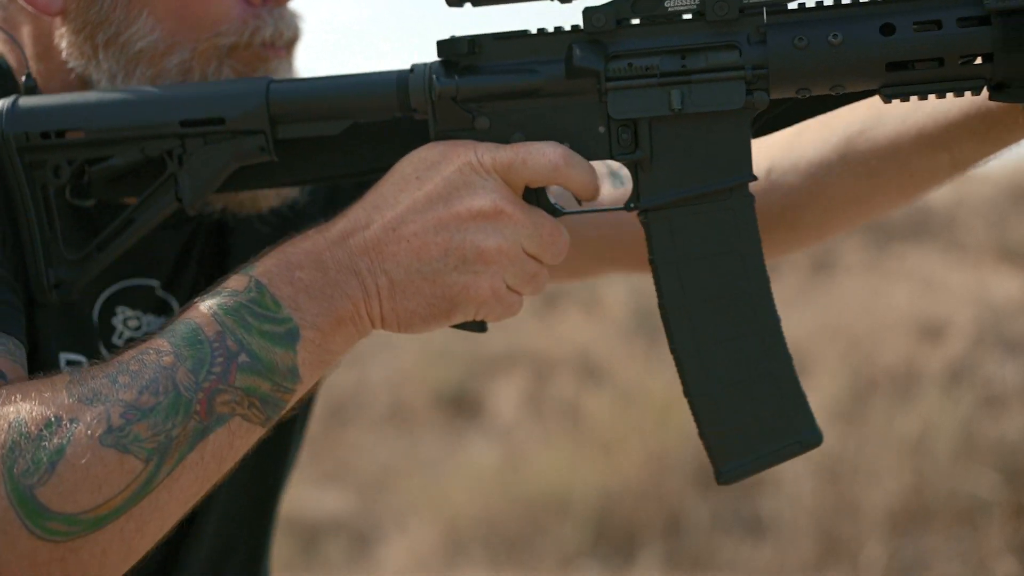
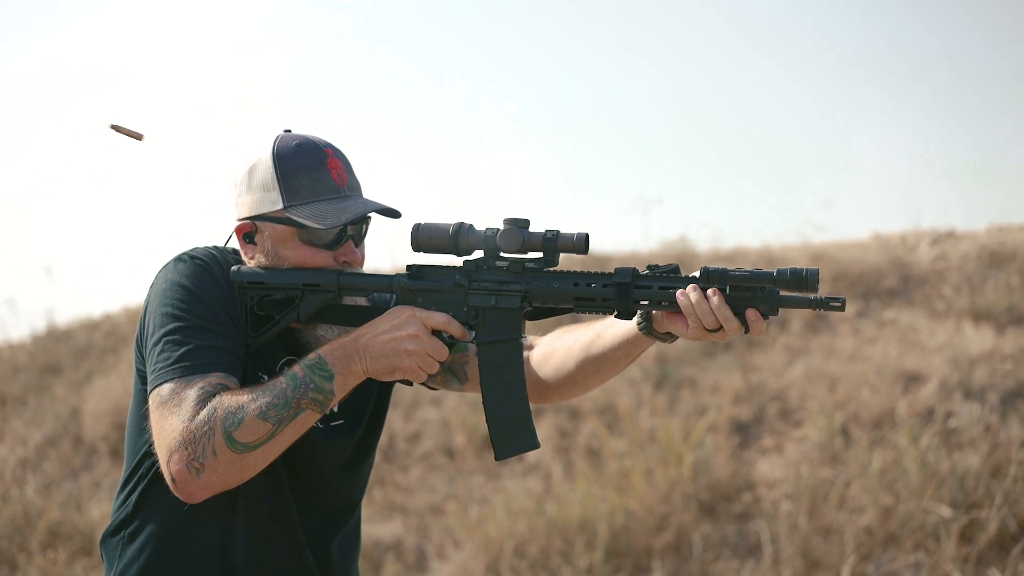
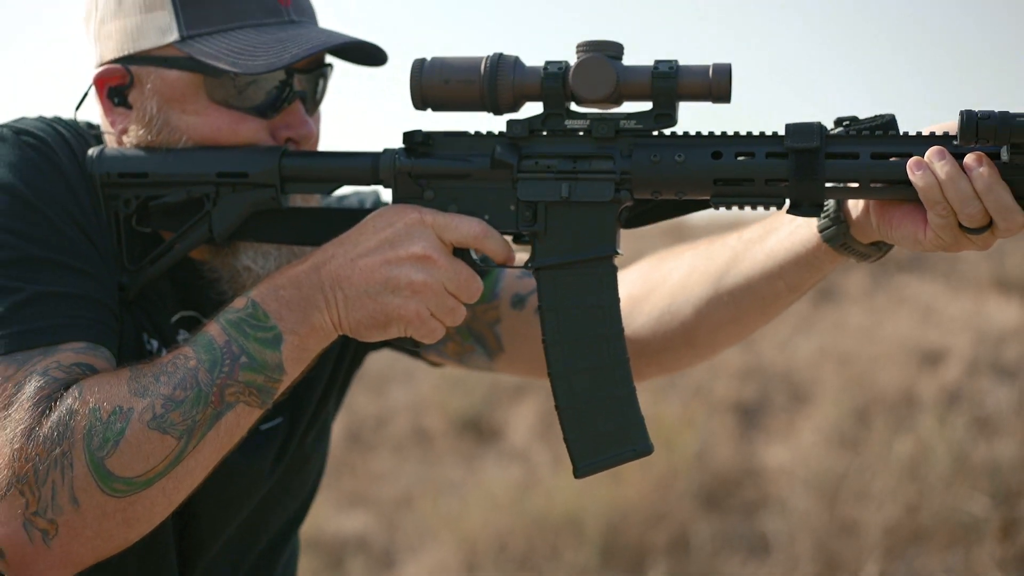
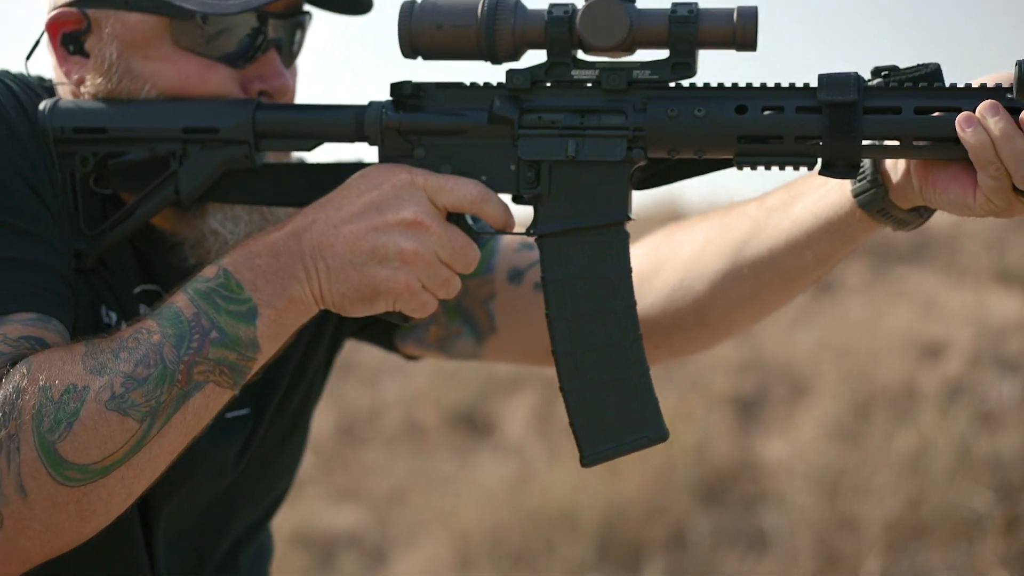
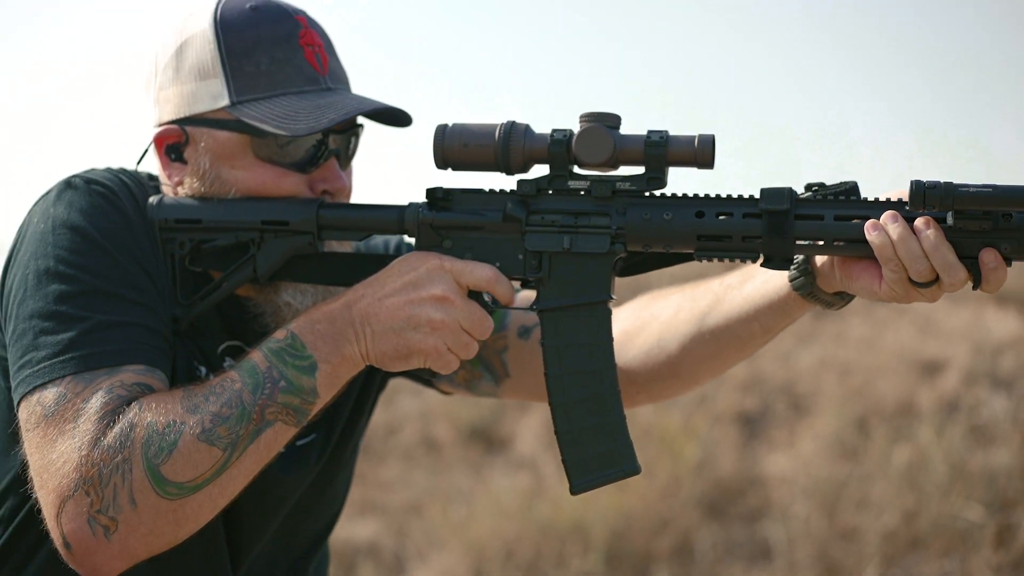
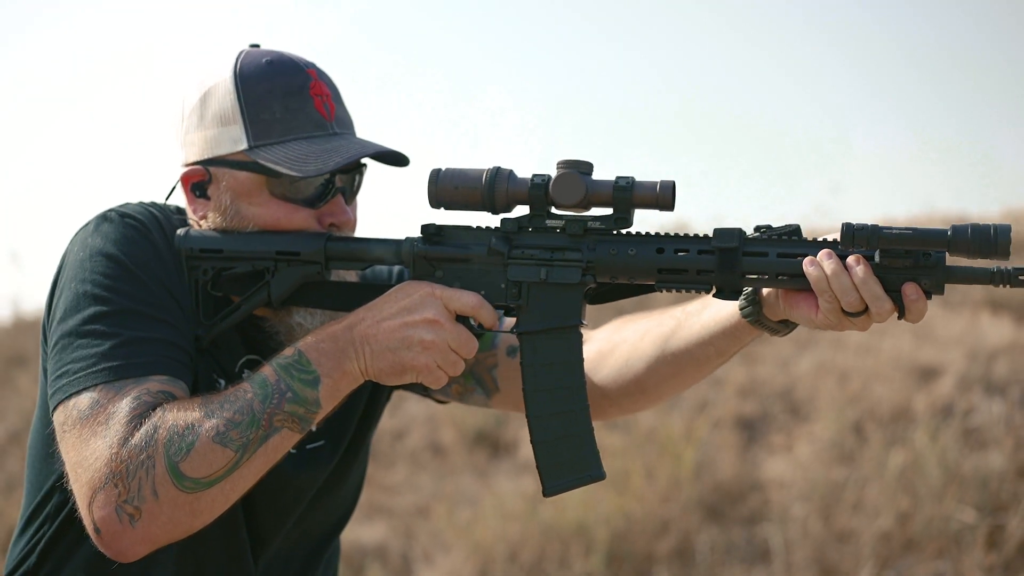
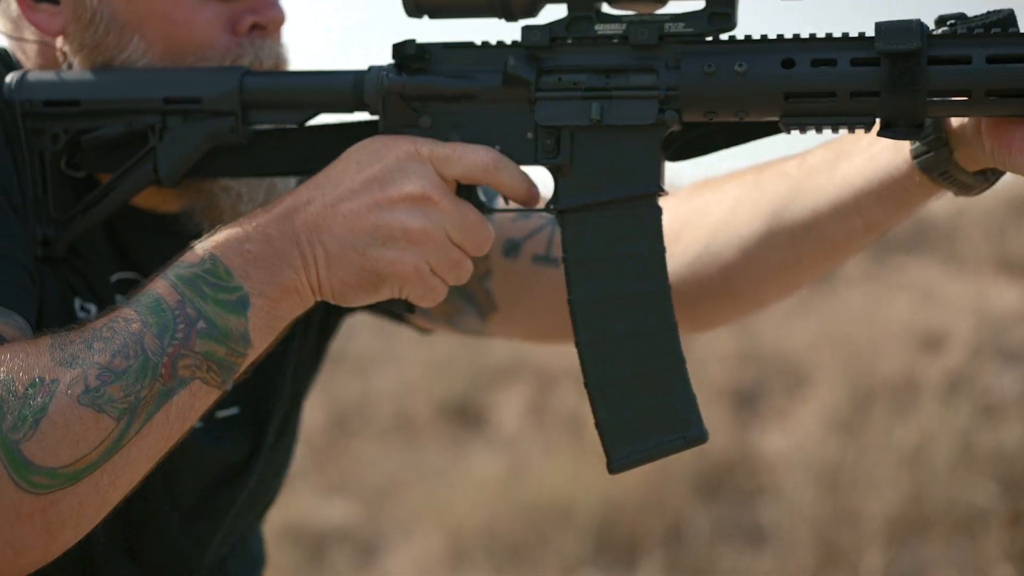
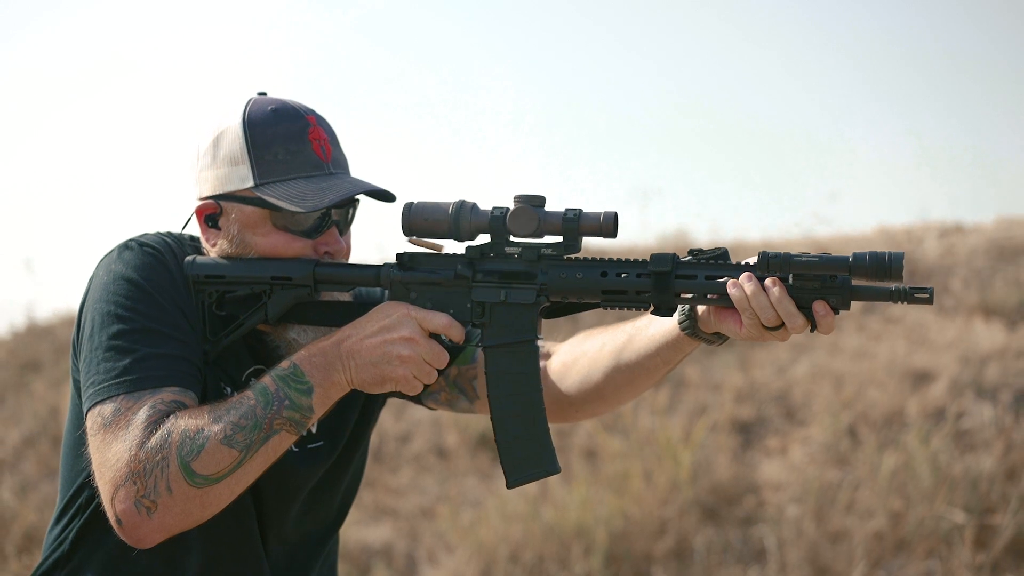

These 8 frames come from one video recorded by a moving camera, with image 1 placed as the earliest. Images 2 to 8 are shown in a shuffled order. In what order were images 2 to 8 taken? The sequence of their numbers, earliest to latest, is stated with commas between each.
7, 4, 3, 5, 6, 8, 2
